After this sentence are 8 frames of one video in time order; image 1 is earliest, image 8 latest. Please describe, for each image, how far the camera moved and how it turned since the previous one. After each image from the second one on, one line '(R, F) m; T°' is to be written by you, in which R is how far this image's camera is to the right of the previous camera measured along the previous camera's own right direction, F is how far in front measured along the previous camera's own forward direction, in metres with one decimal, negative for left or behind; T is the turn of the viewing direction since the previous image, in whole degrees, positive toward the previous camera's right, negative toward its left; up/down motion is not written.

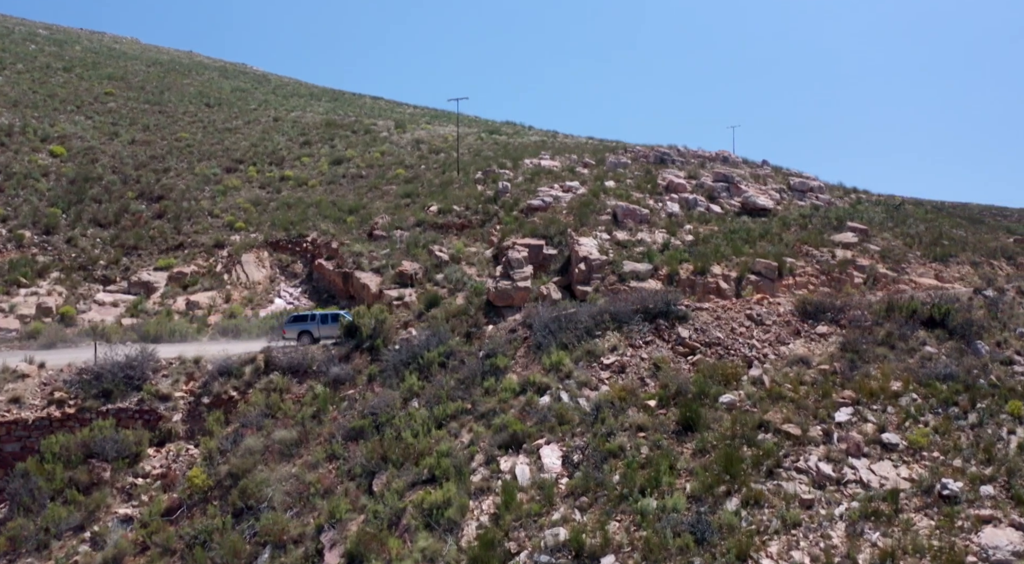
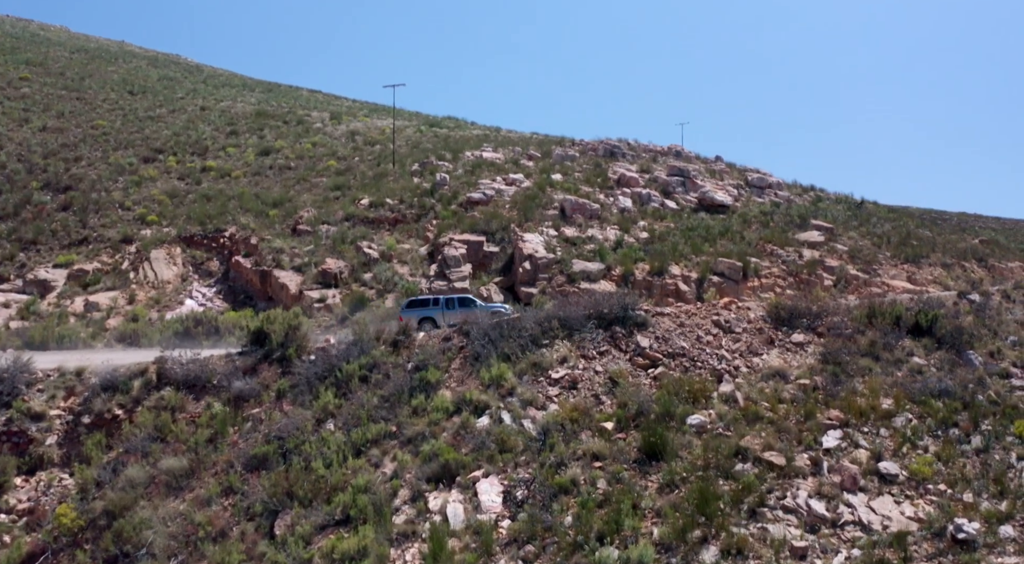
(+0.2, +2.4) m; +5°
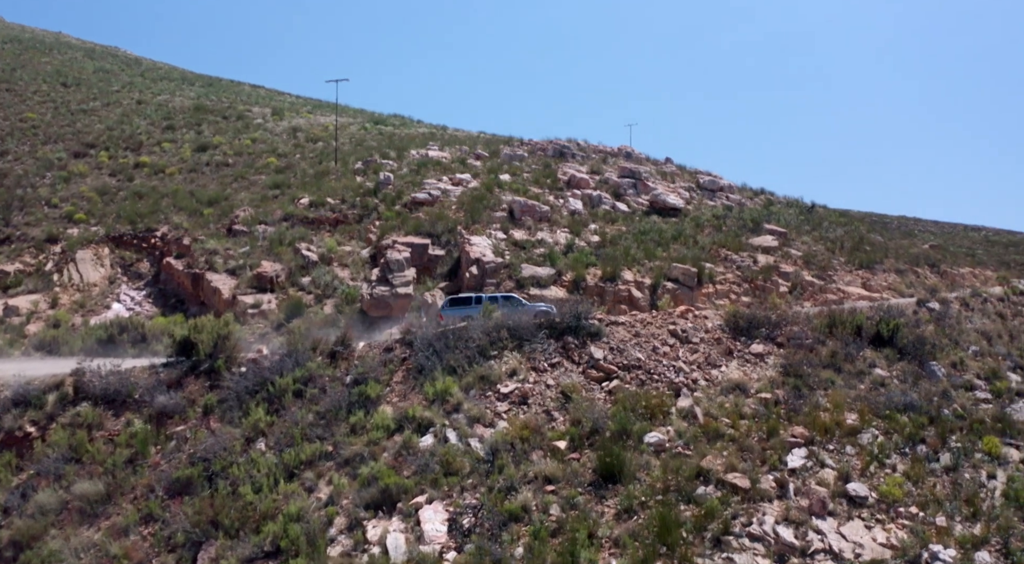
(0.0, +1.0) m; +4°
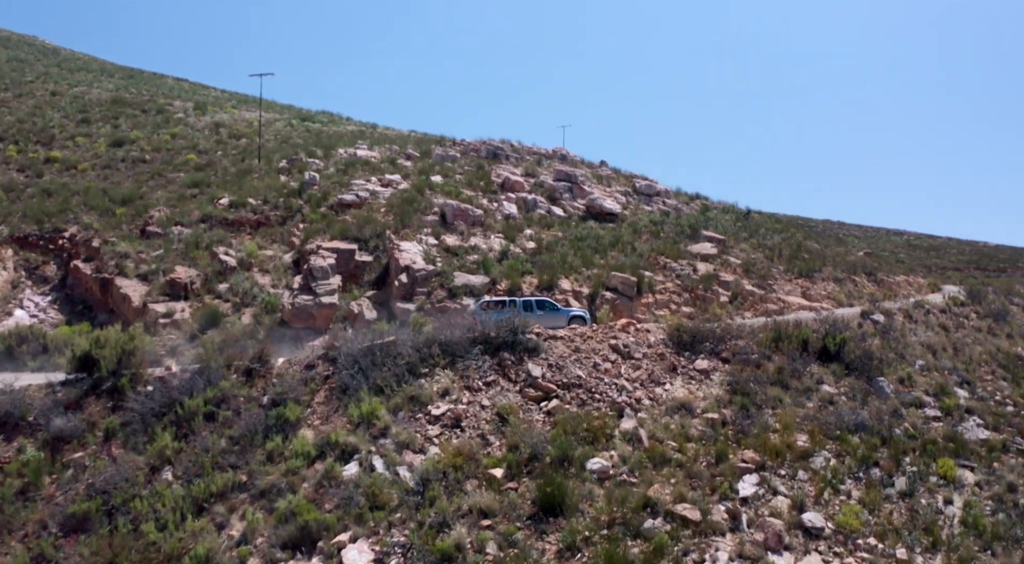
(0.0, +1.0) m; +5°
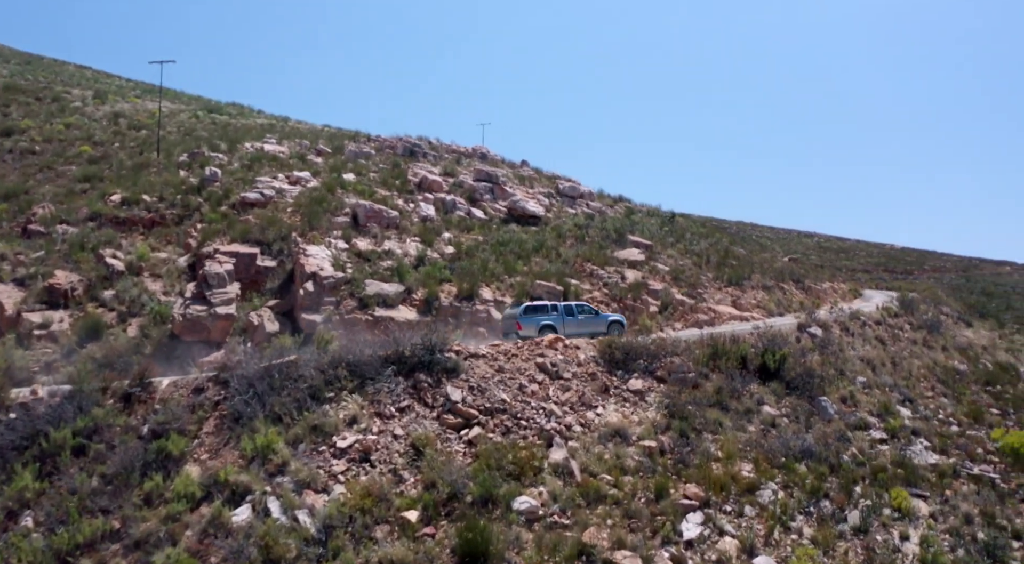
(+0.1, +1.3) m; +6°
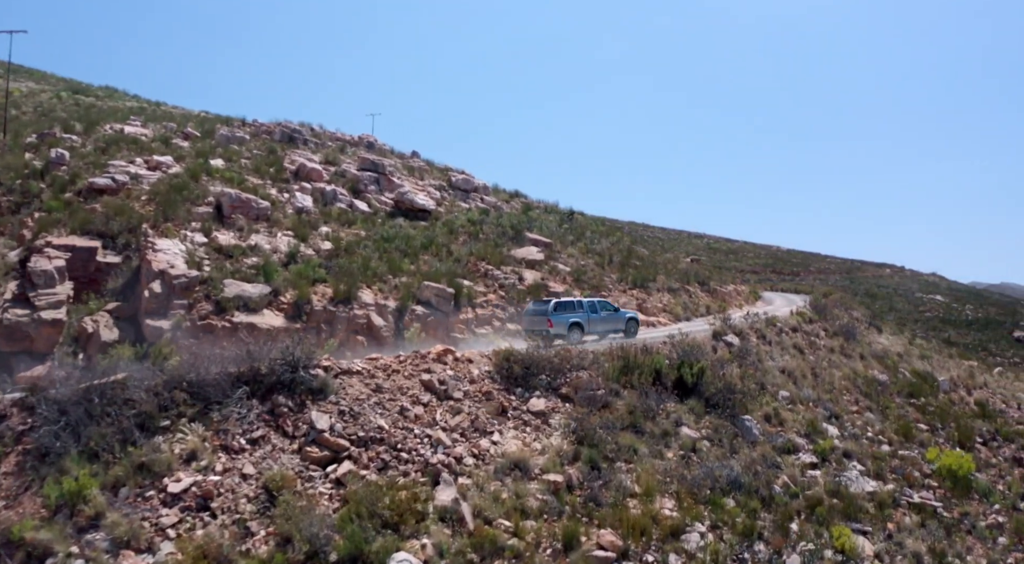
(+0.2, +1.9) m; +8°
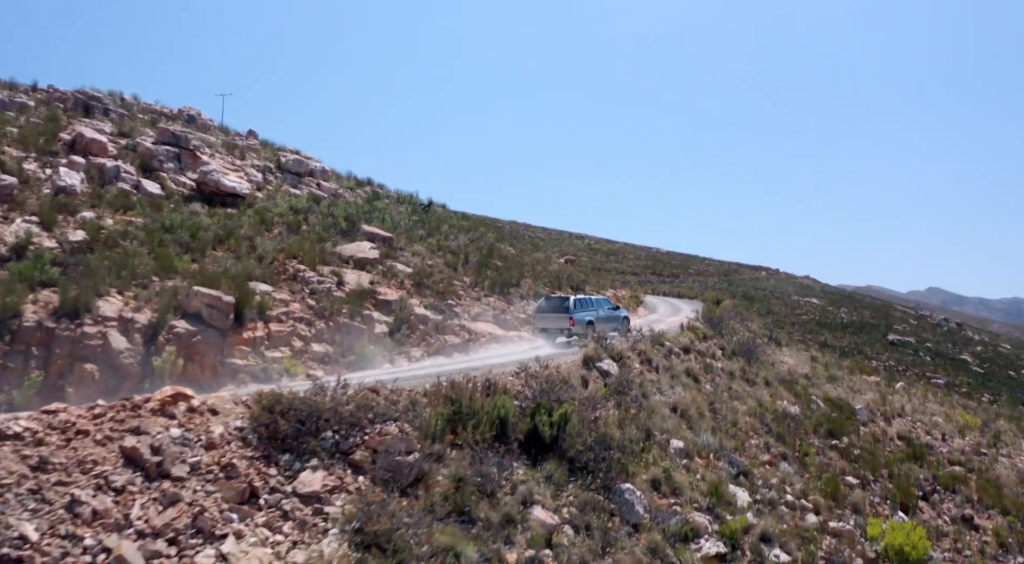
(+1.2, +3.5) m; +9°
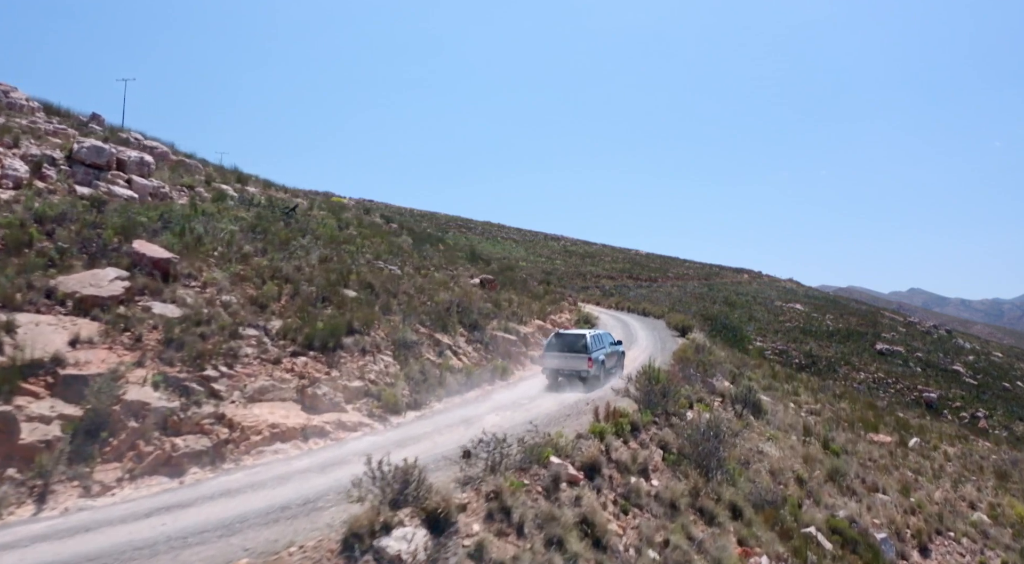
(+1.9, +4.9) m; +1°
